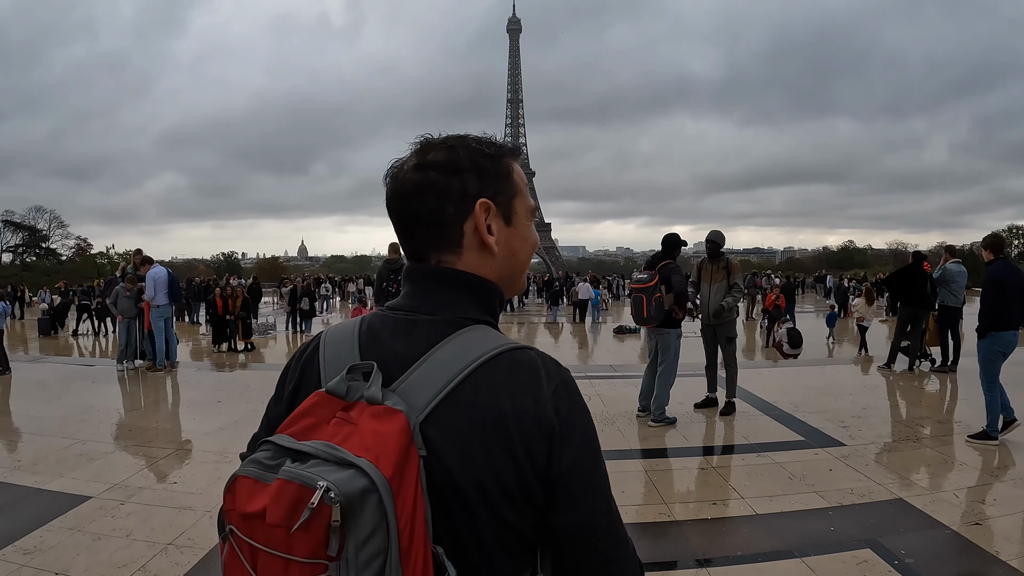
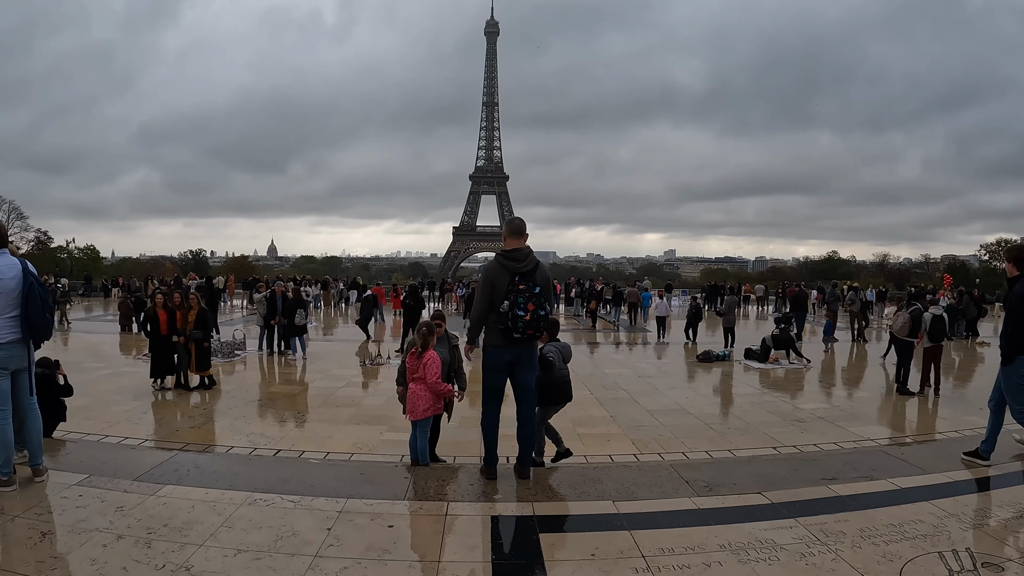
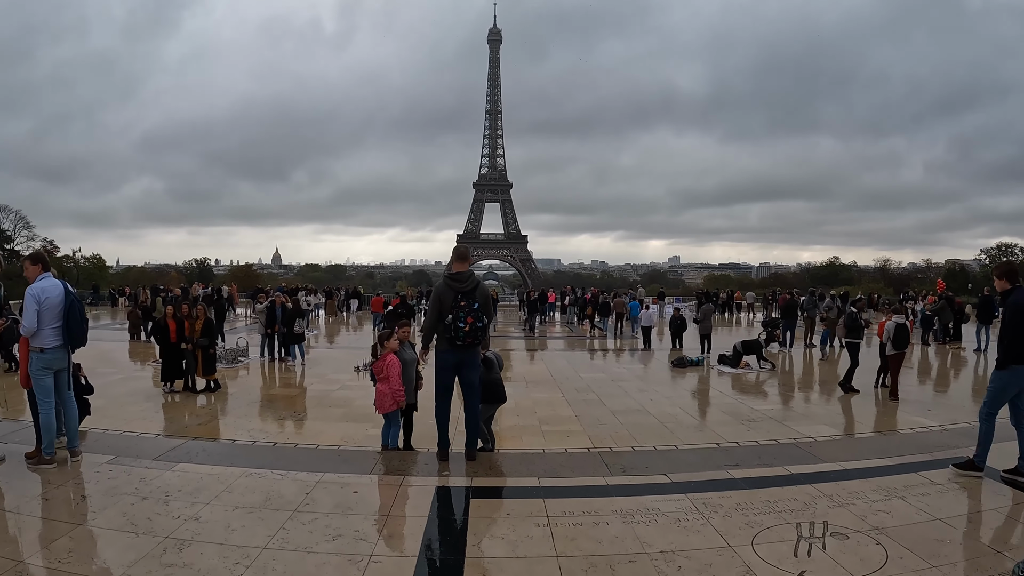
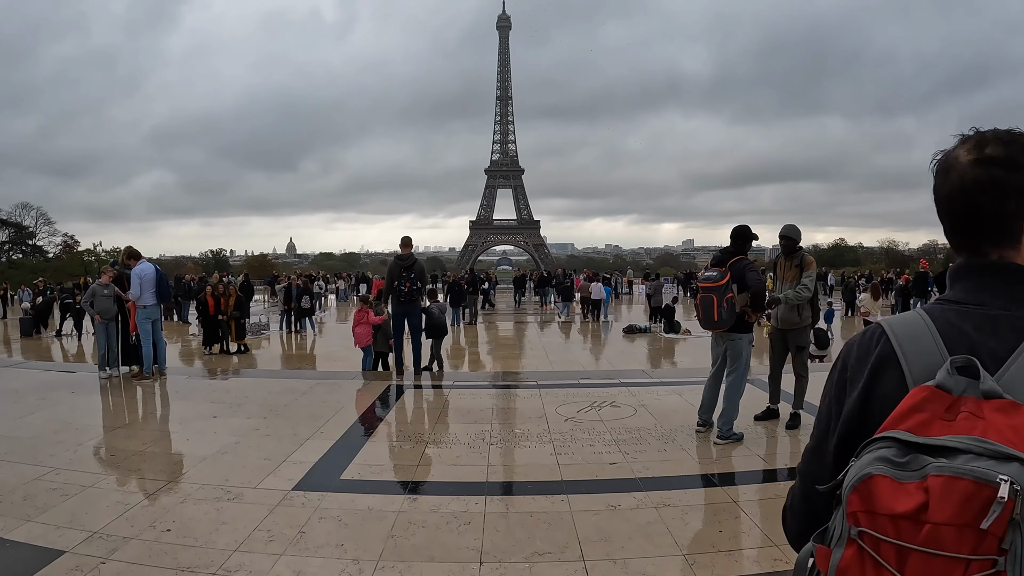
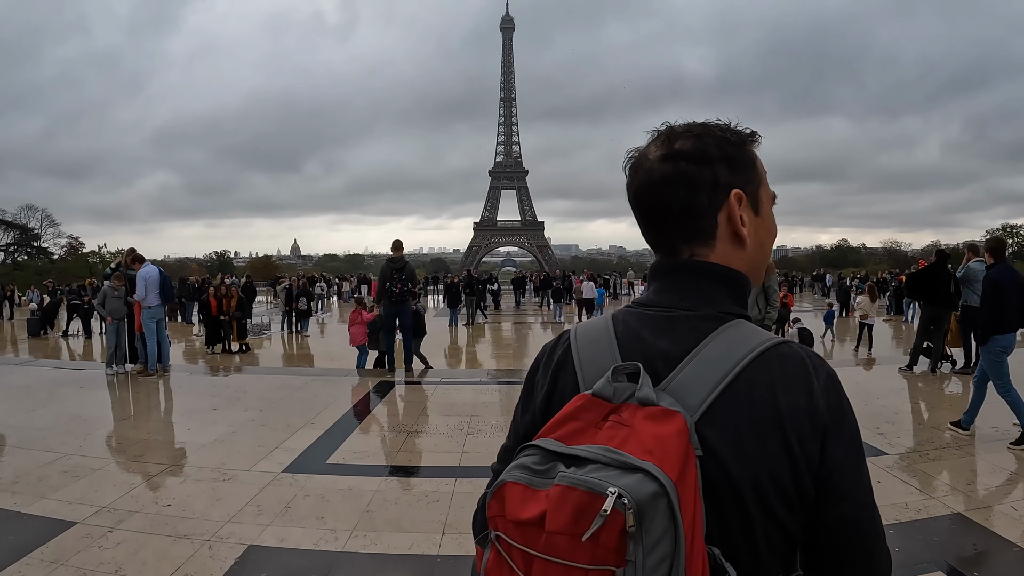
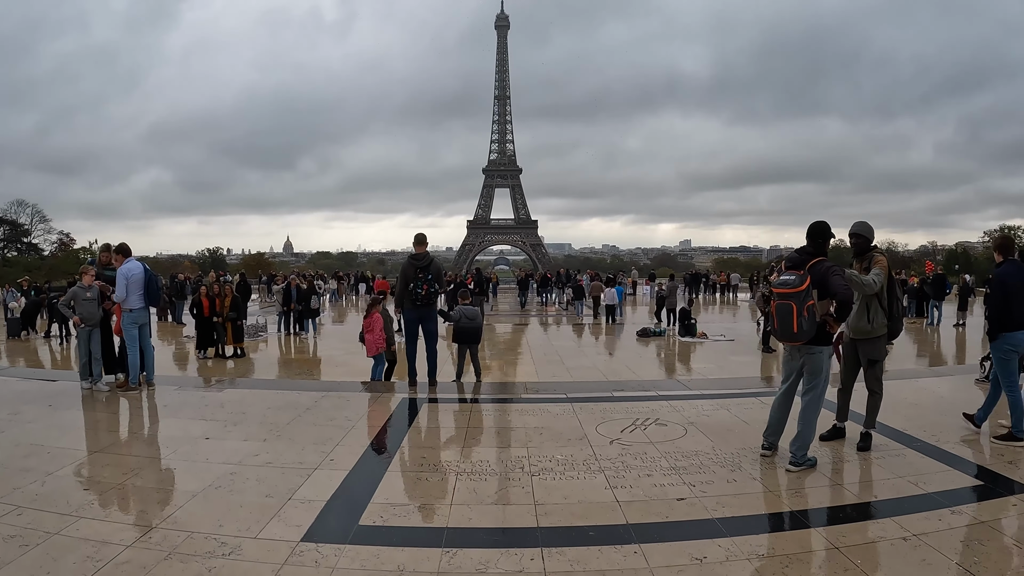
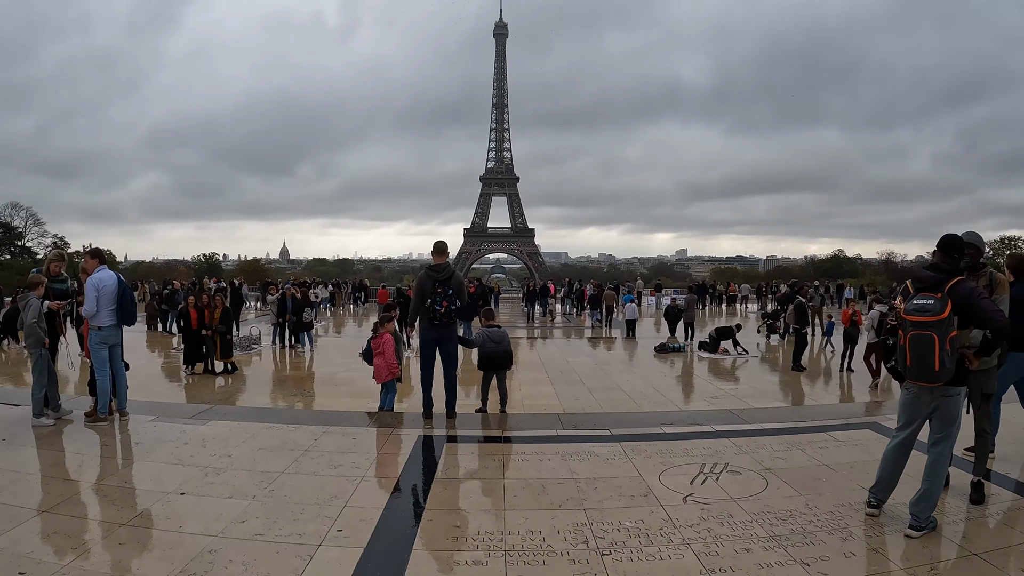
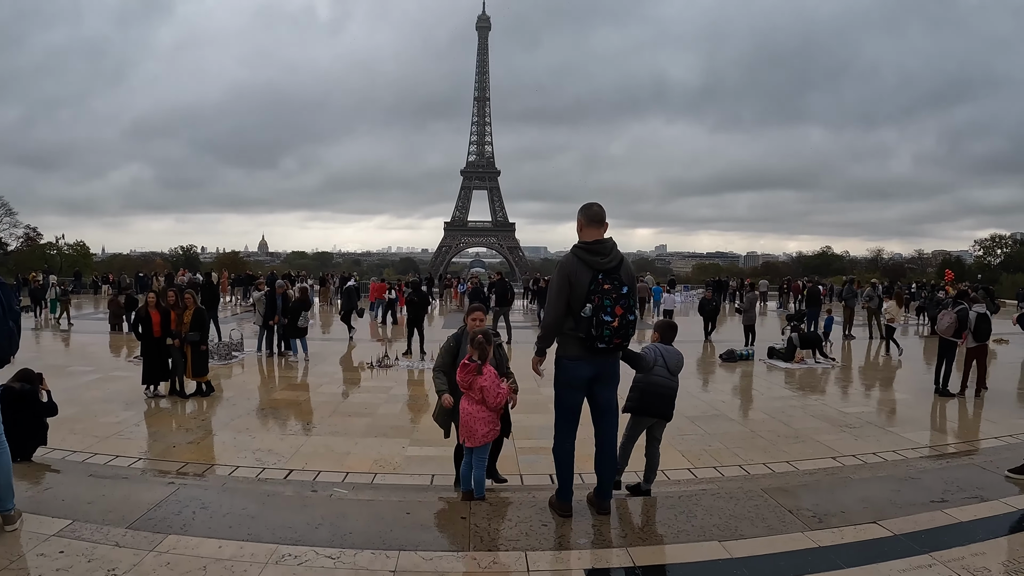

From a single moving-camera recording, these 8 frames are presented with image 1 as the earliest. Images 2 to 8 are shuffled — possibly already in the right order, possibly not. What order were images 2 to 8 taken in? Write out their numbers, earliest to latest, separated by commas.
5, 4, 6, 7, 3, 2, 8
